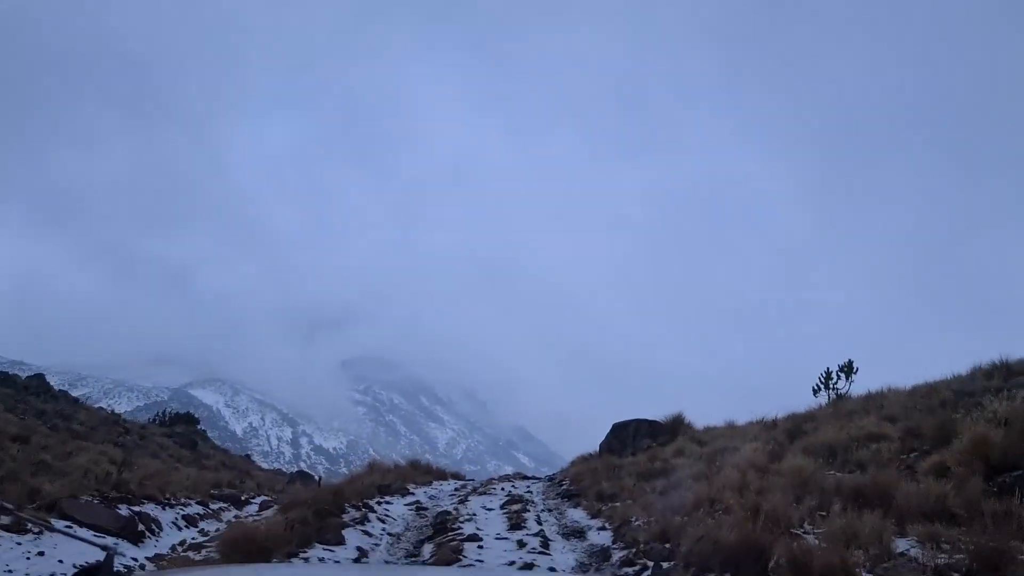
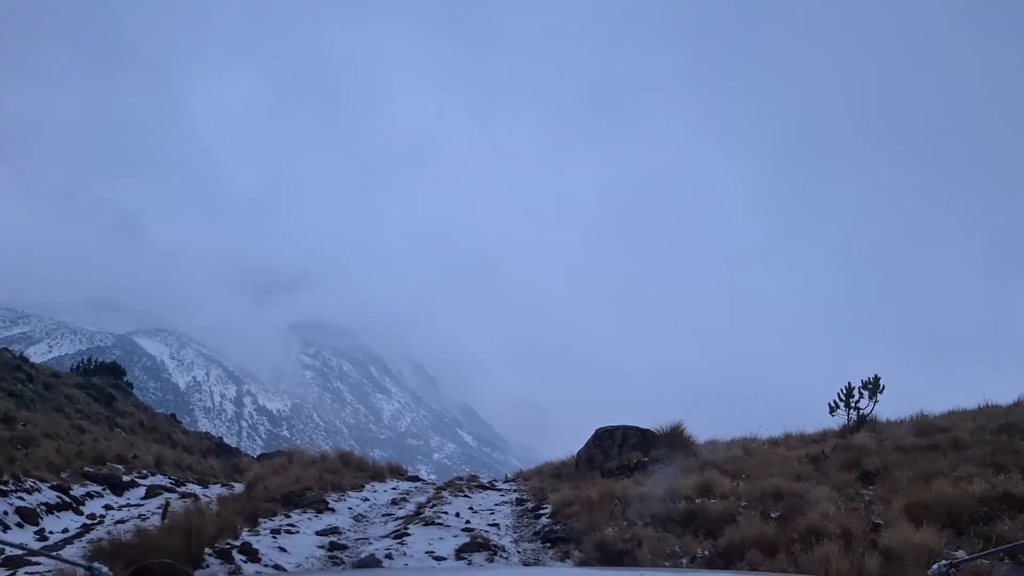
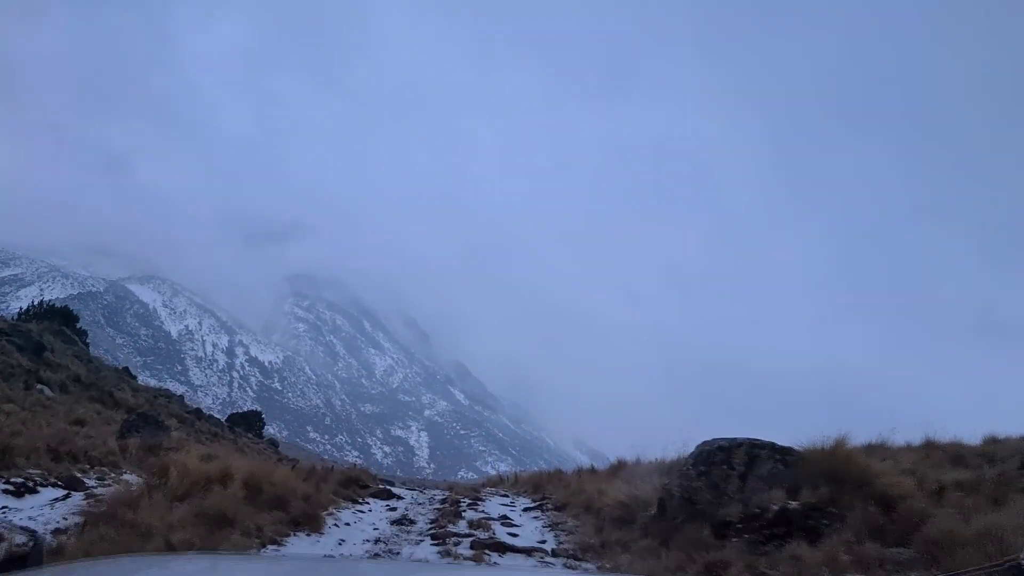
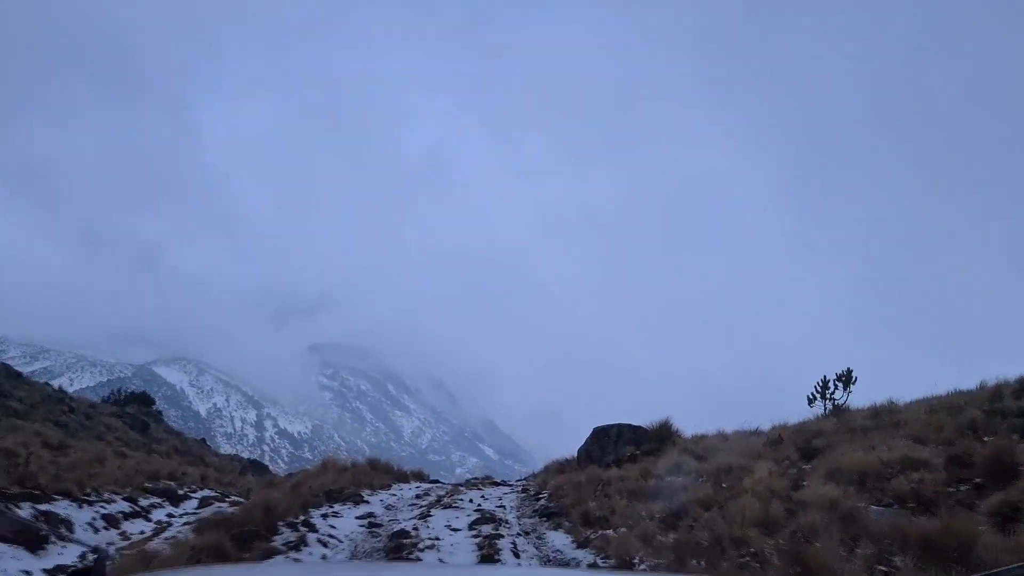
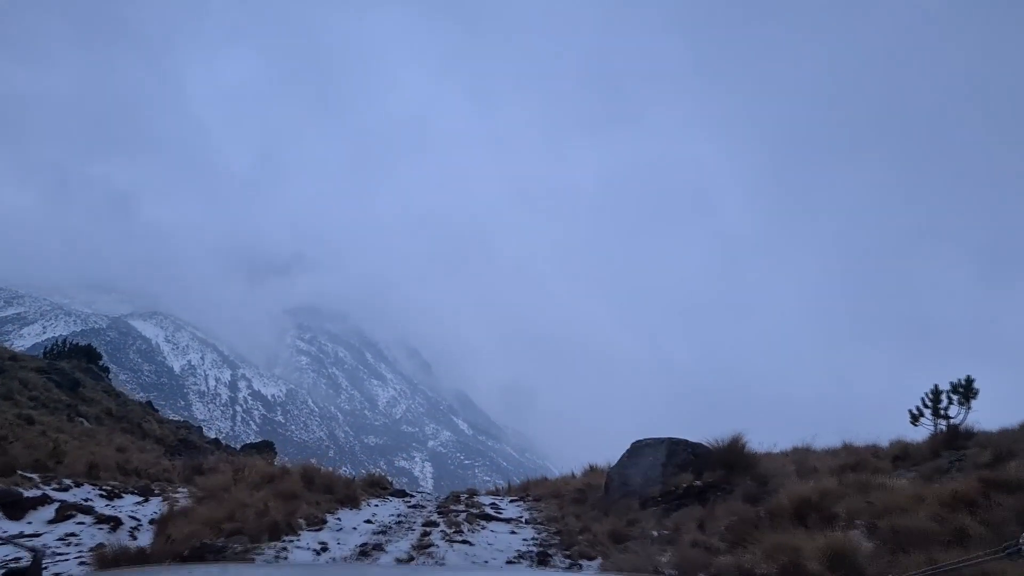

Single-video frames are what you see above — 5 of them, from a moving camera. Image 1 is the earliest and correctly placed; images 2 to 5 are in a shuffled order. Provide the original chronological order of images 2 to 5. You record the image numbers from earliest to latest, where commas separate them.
4, 2, 5, 3
